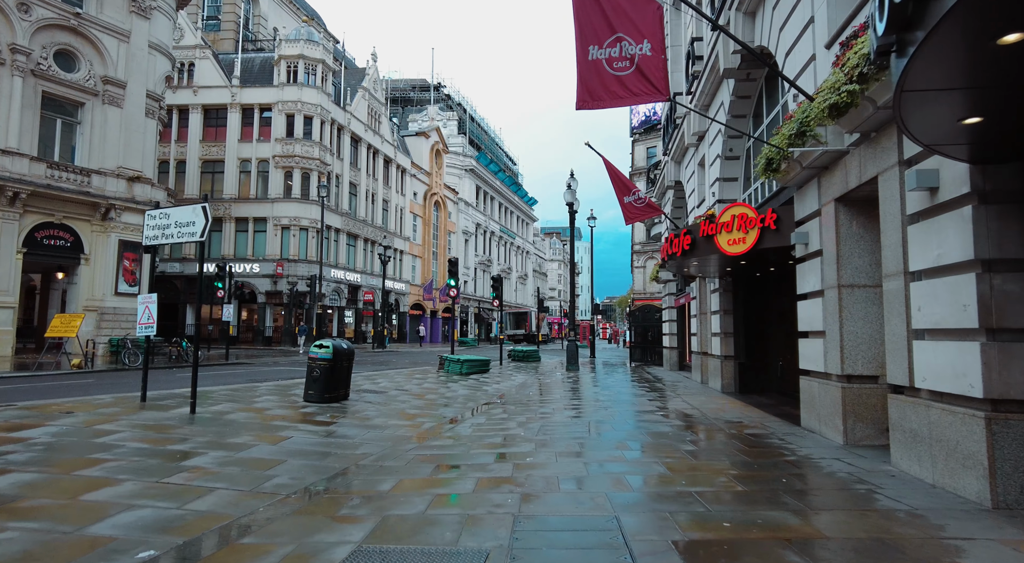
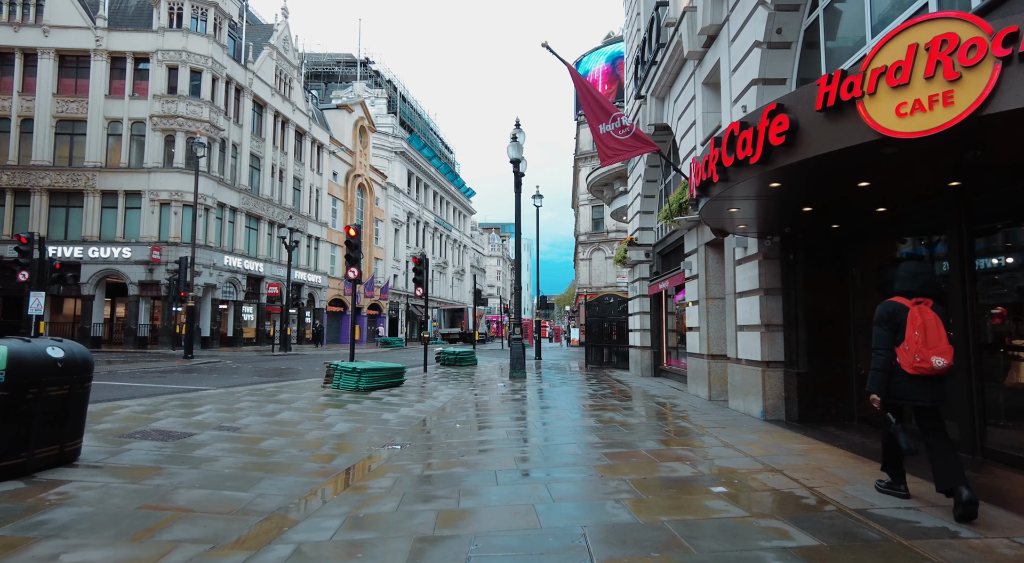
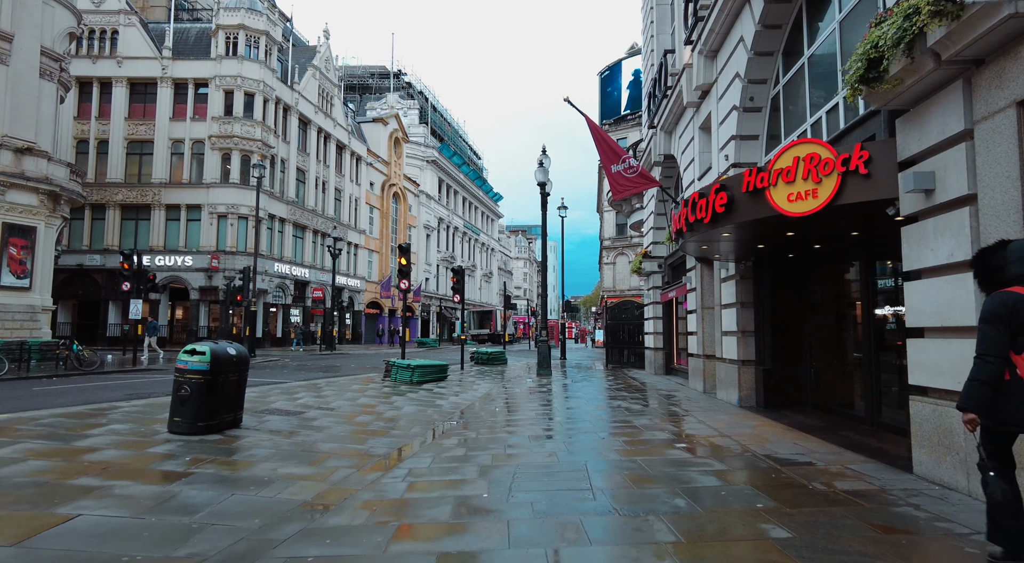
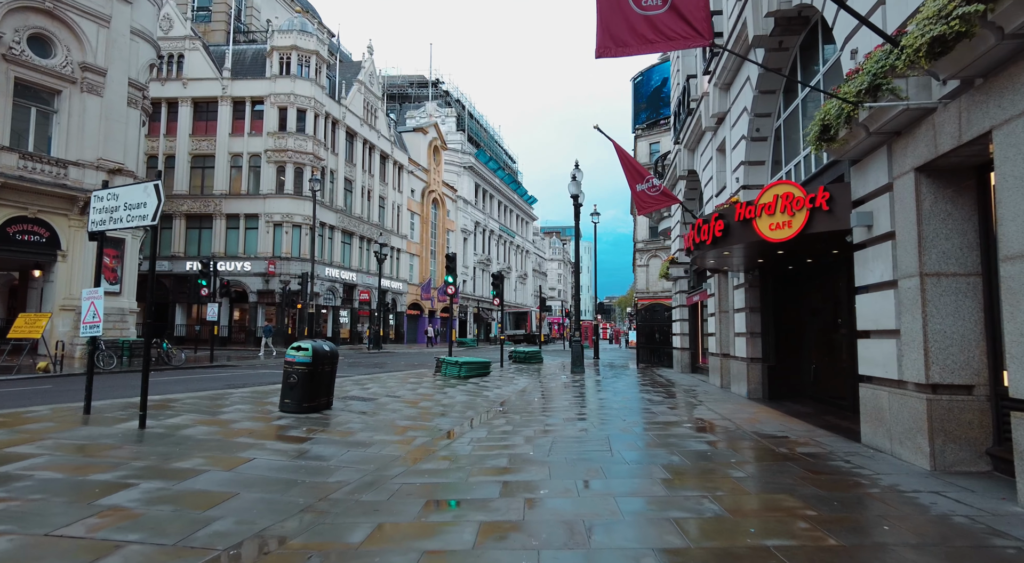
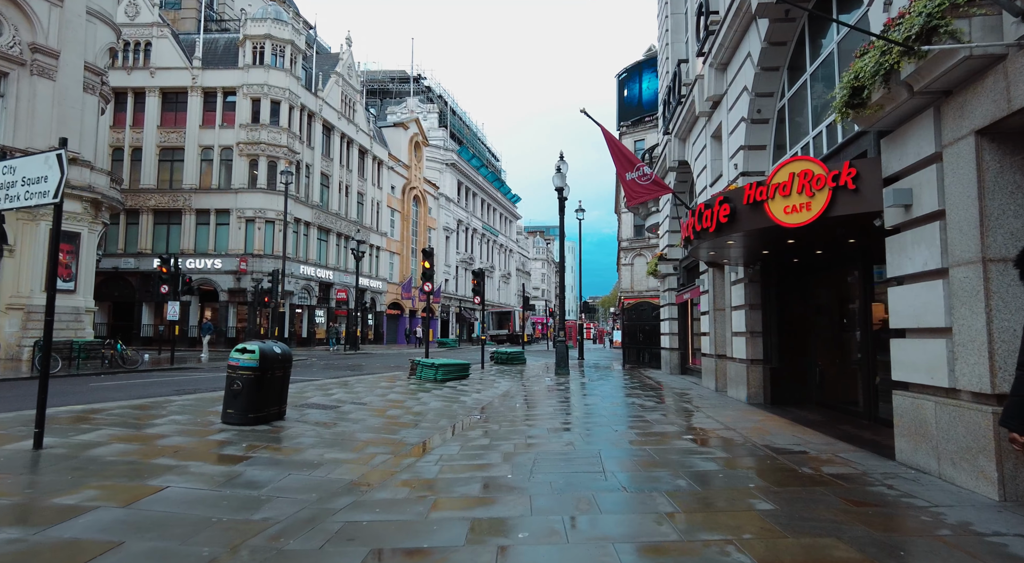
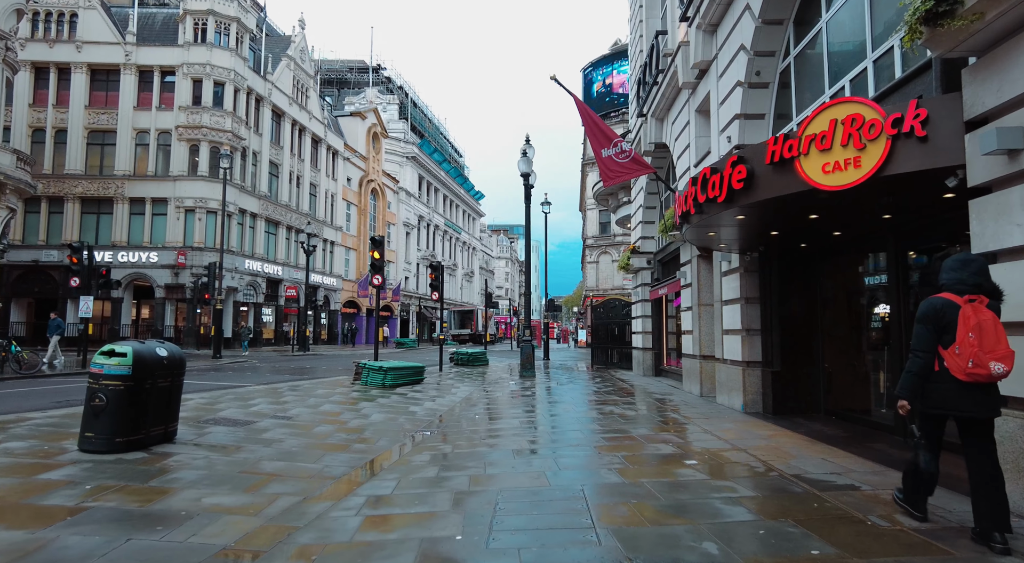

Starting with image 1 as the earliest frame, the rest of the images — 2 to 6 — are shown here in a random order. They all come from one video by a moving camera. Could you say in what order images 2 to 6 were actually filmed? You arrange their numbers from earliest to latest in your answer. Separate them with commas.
4, 5, 3, 6, 2
